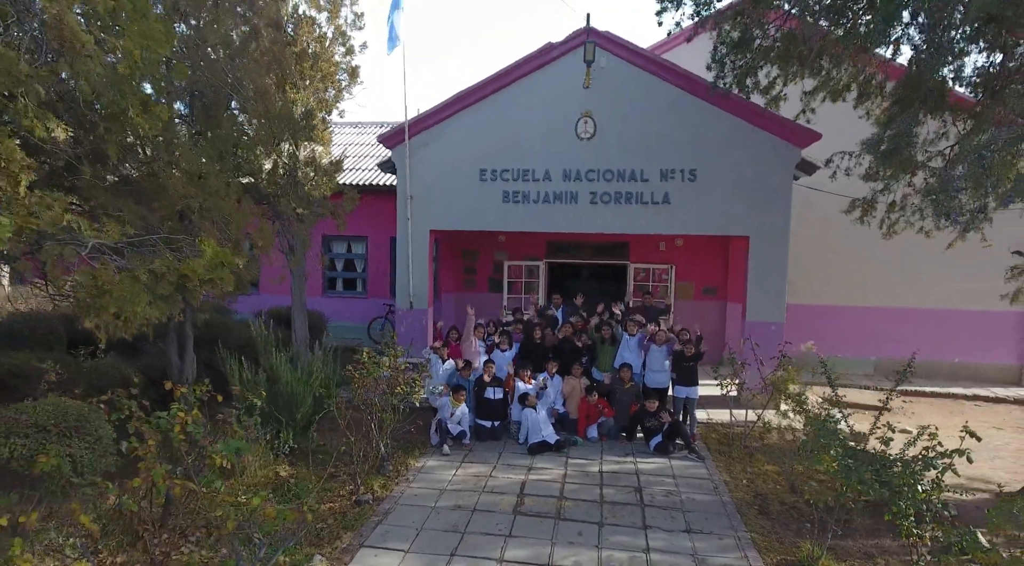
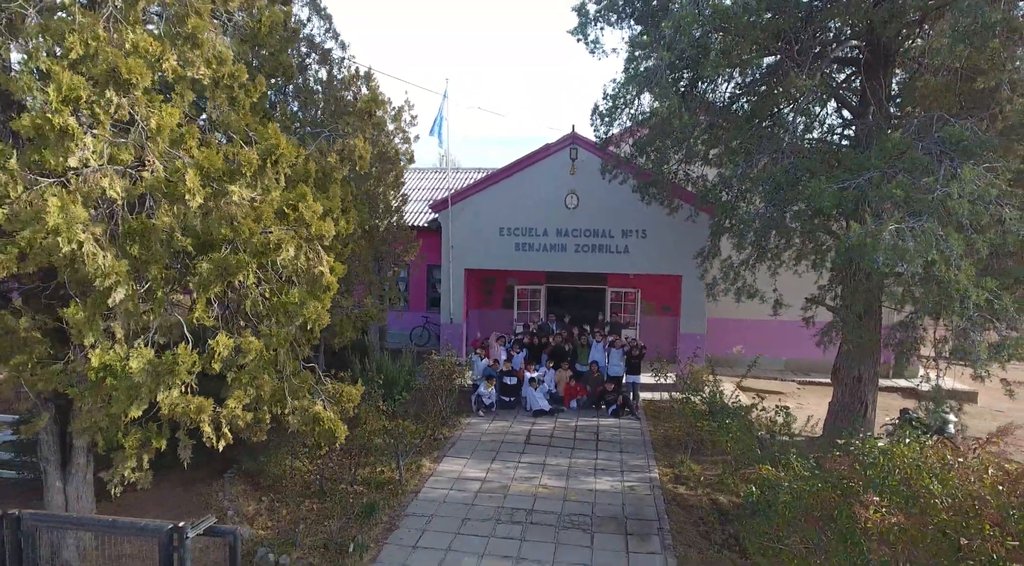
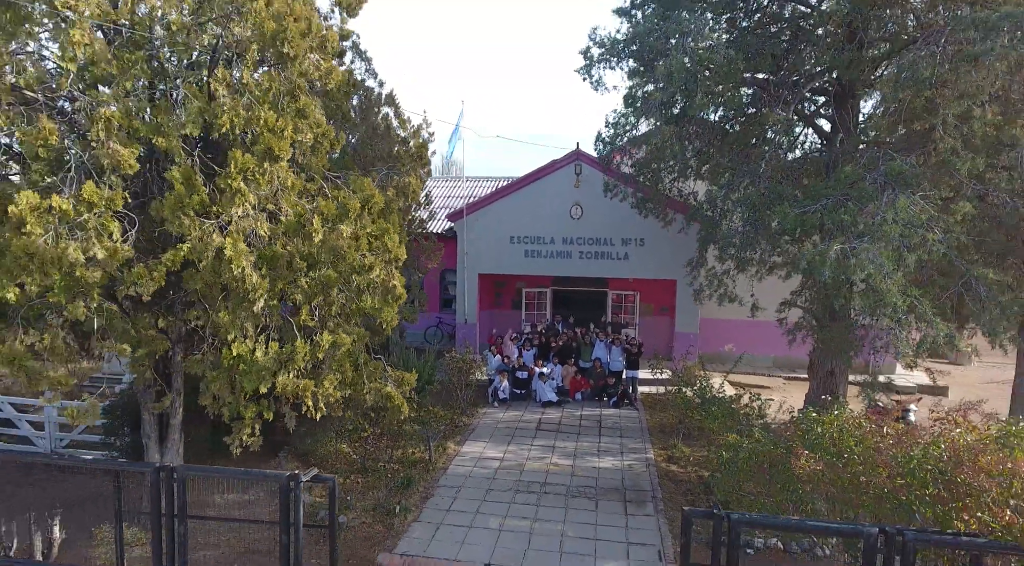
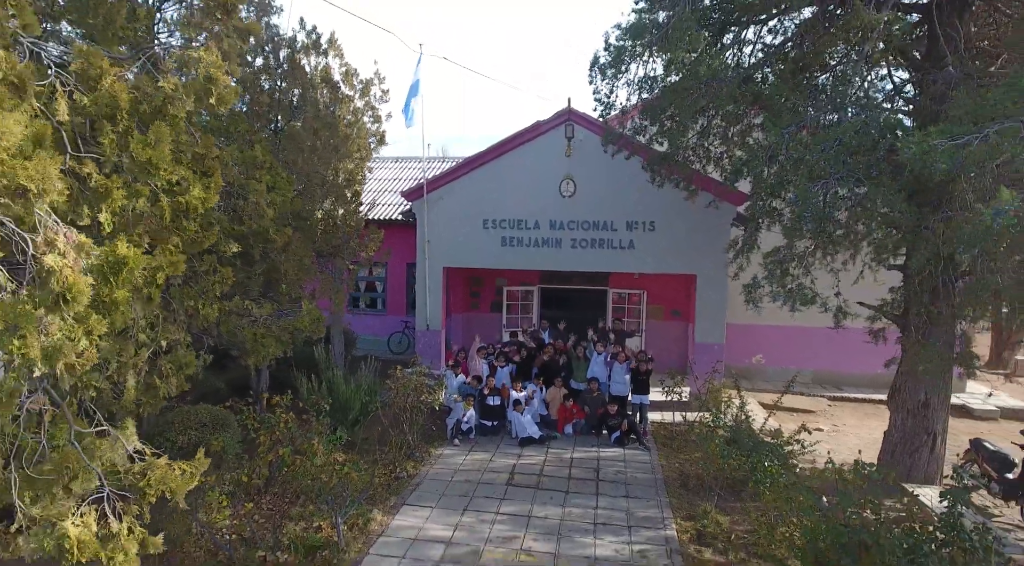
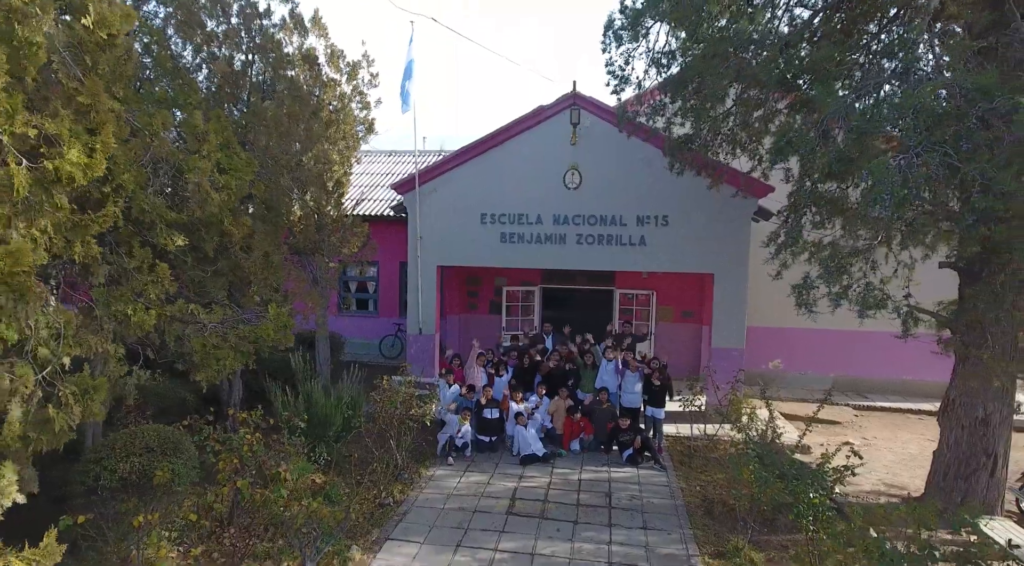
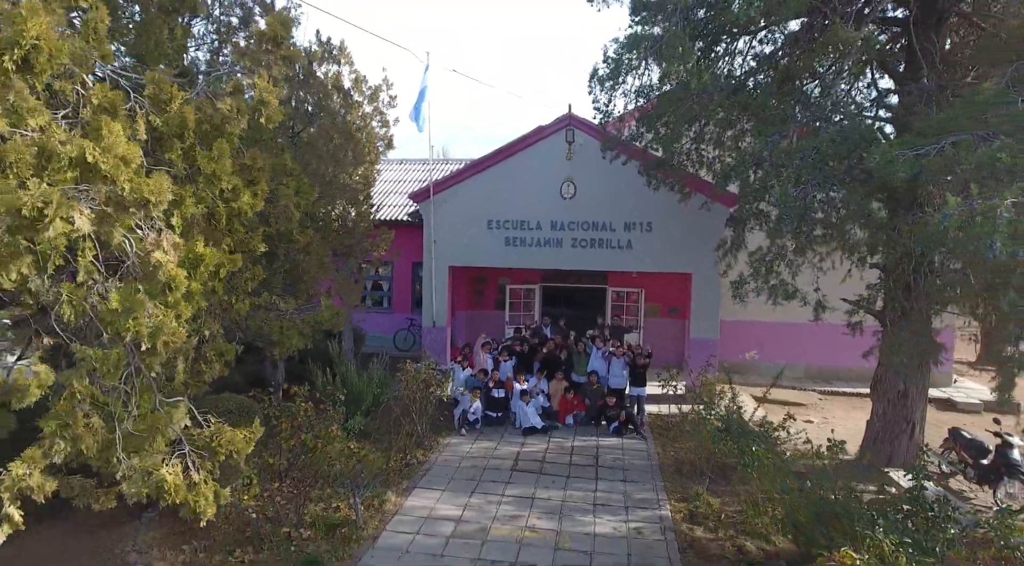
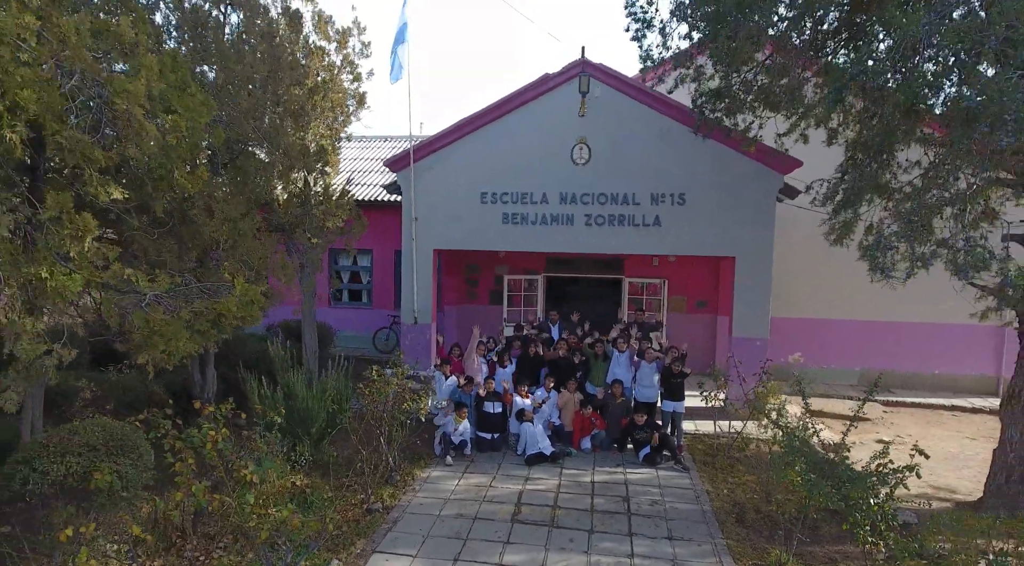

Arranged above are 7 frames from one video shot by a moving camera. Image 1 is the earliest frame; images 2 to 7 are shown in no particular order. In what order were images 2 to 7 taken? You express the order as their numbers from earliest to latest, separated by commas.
7, 5, 4, 6, 2, 3
